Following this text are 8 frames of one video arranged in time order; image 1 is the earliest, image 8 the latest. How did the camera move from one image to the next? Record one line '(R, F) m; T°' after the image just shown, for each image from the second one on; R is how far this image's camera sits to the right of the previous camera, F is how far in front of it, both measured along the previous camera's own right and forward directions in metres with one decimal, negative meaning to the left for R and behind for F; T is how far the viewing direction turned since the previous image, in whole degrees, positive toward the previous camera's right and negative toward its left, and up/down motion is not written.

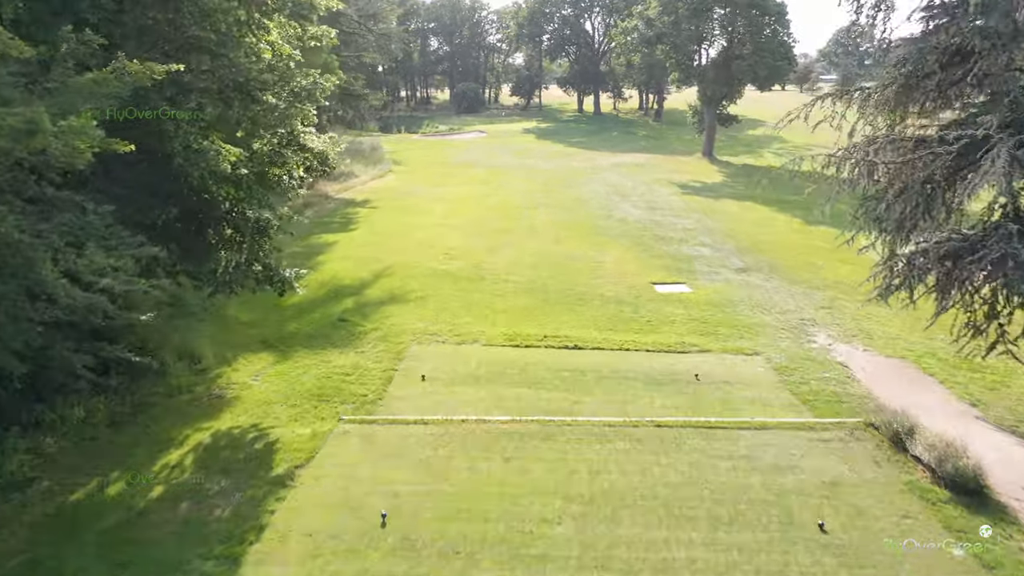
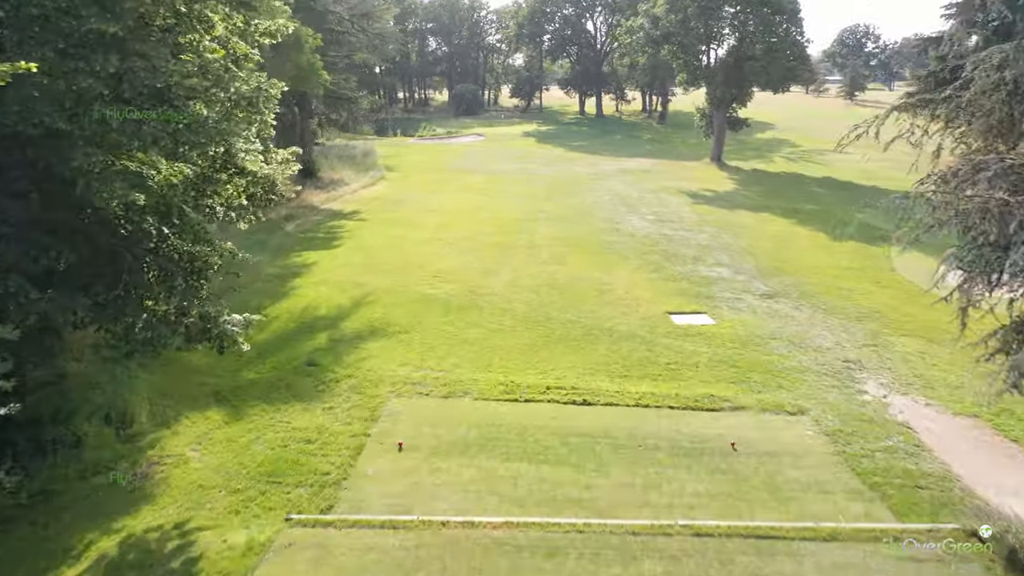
(0.0, +1.4) m; 0°
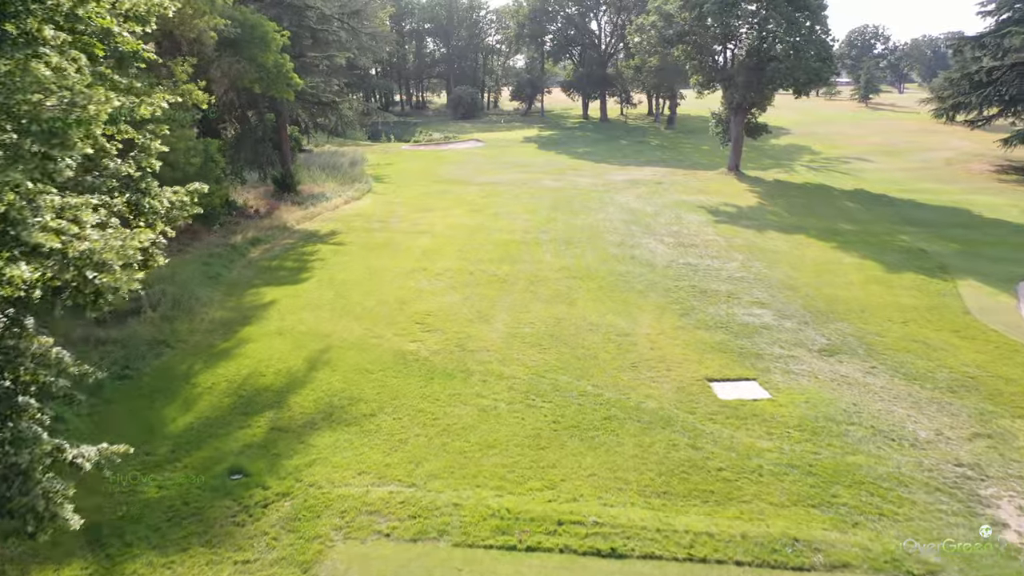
(0.0, +2.3) m; 0°
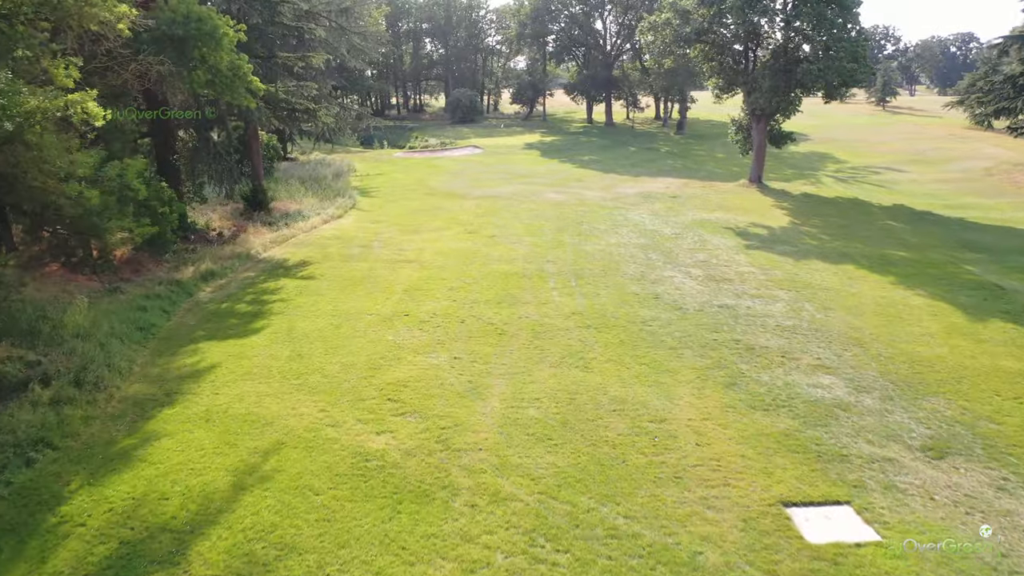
(0.0, +2.4) m; 0°
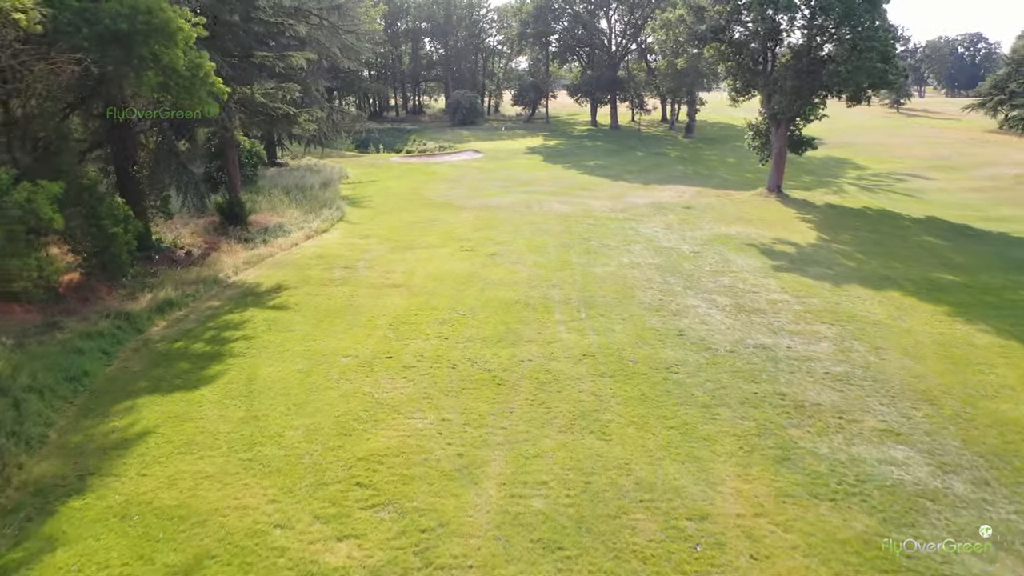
(0.0, +1.7) m; 0°
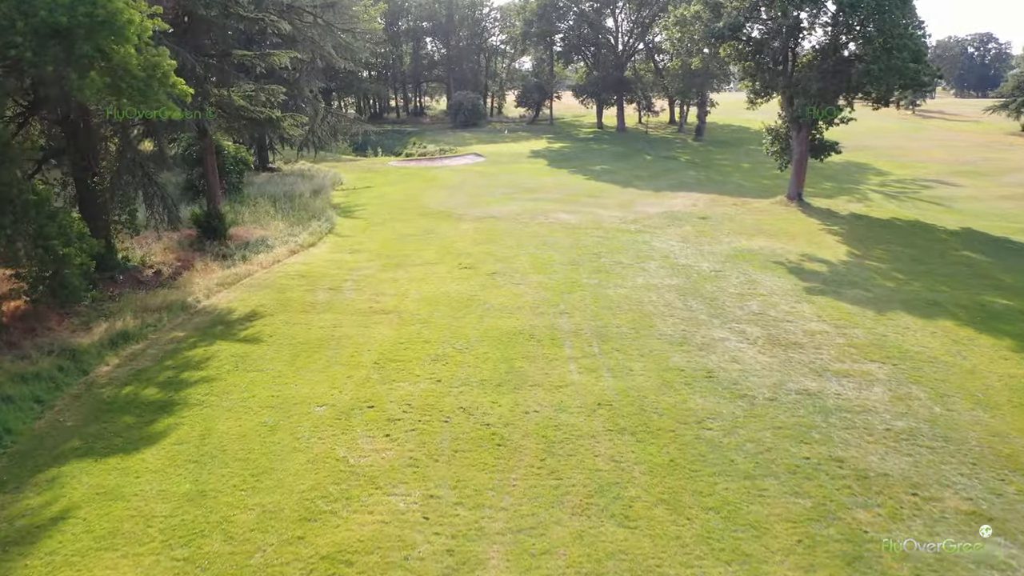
(0.0, +1.4) m; 0°
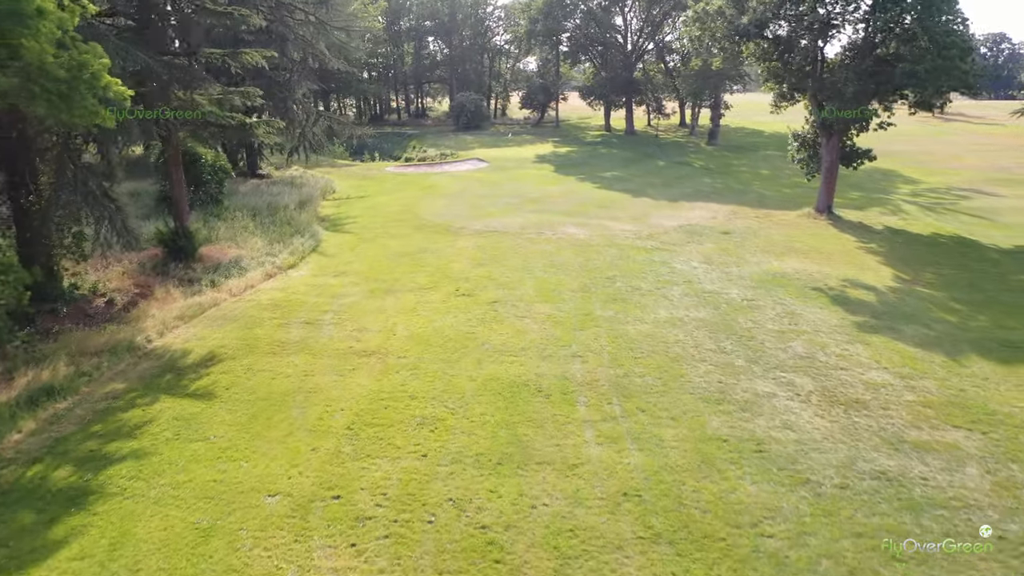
(0.0, +1.8) m; 0°
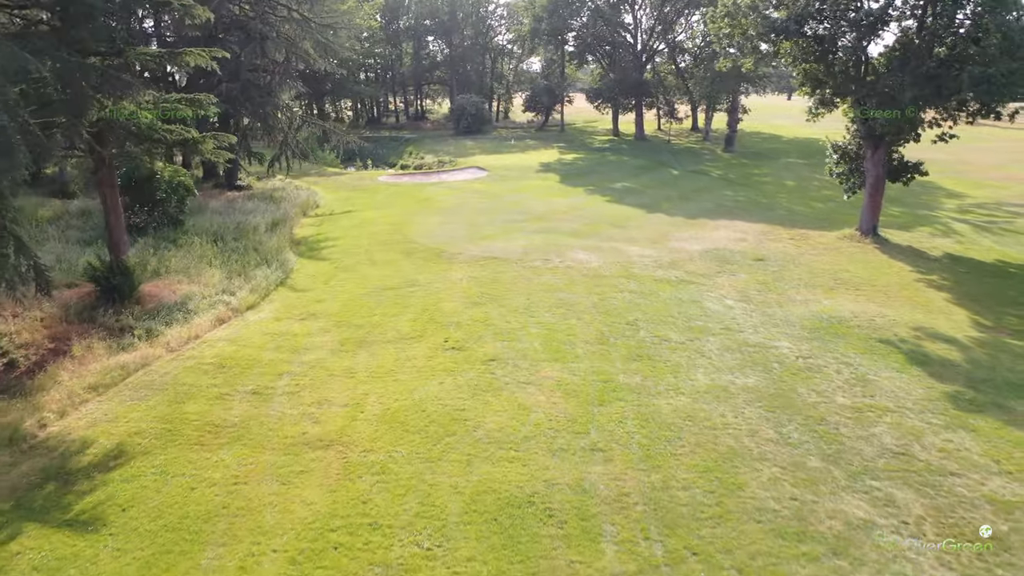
(0.0, +2.4) m; 0°
